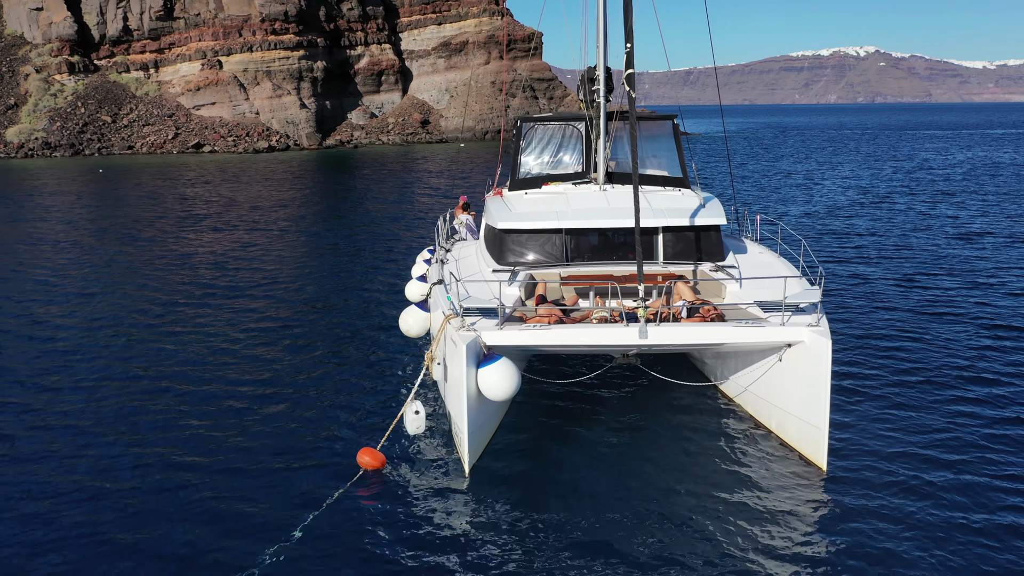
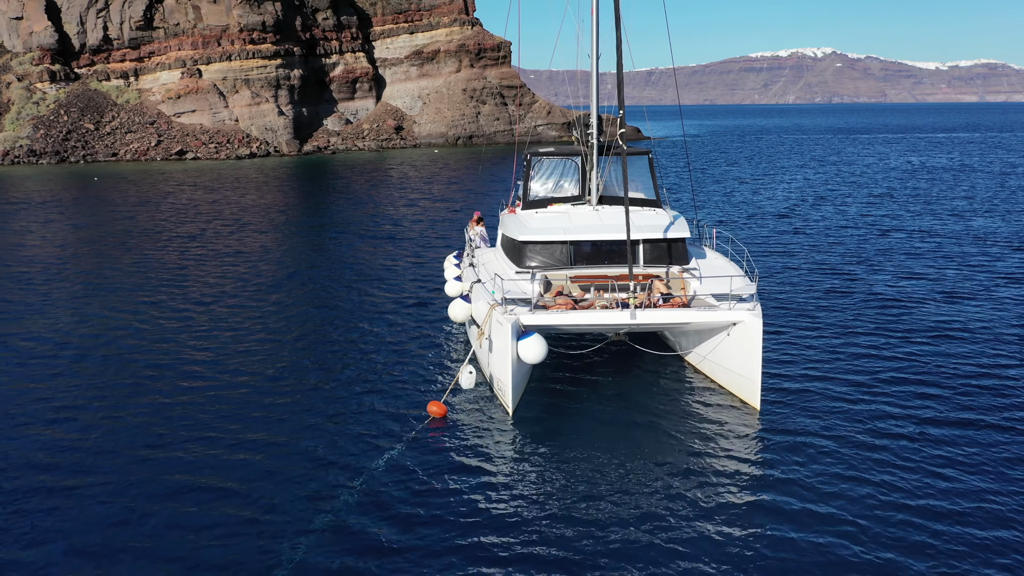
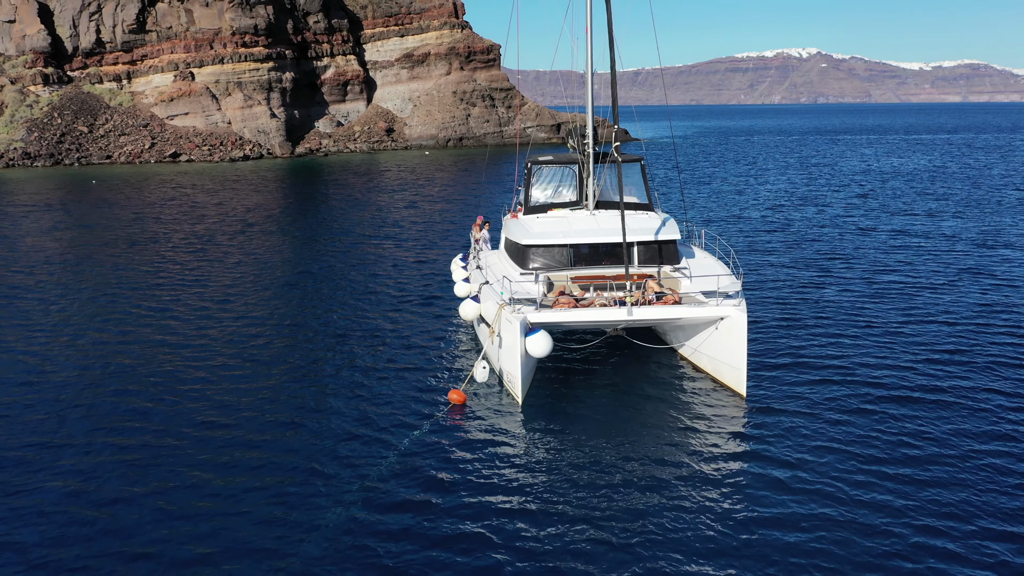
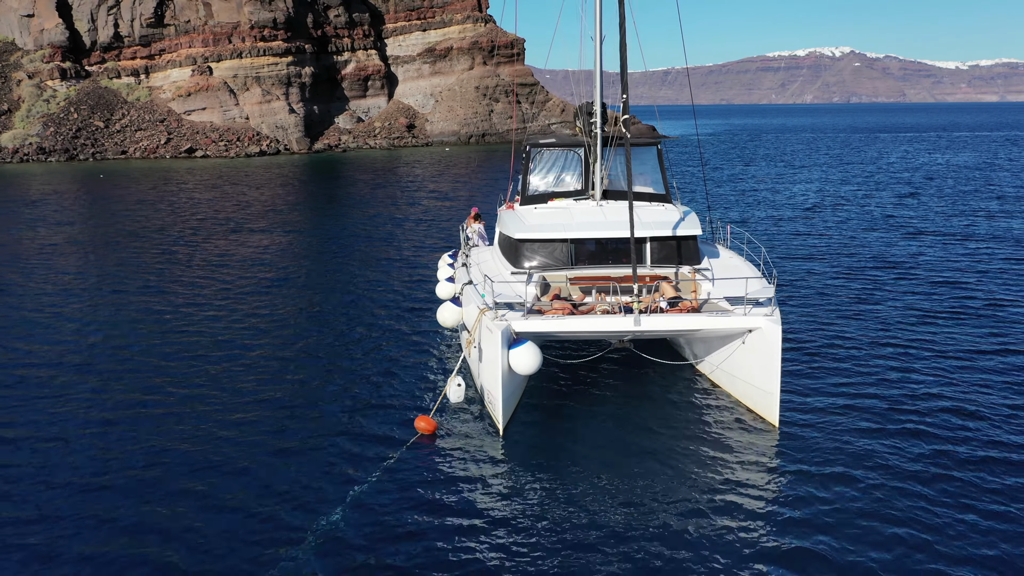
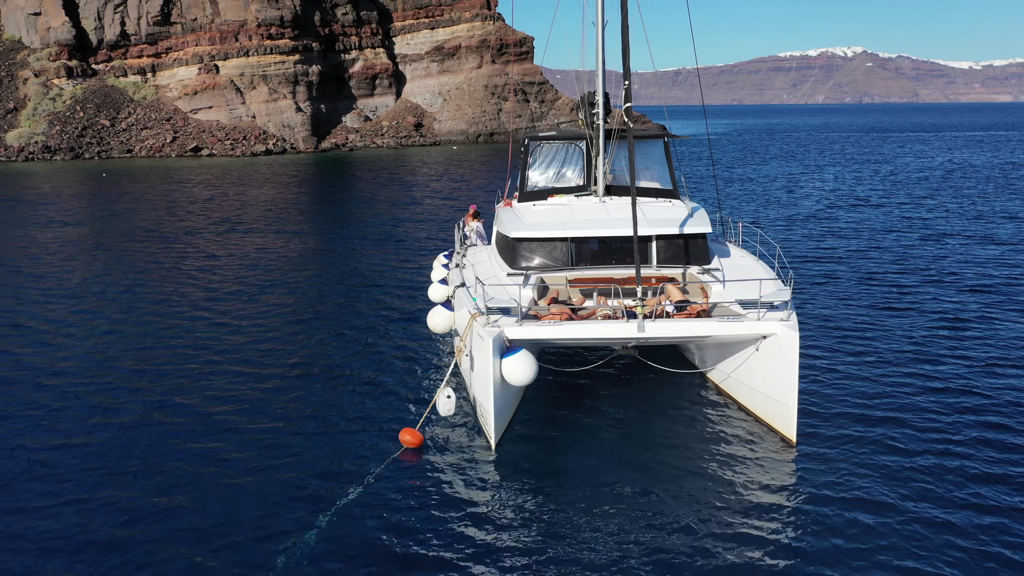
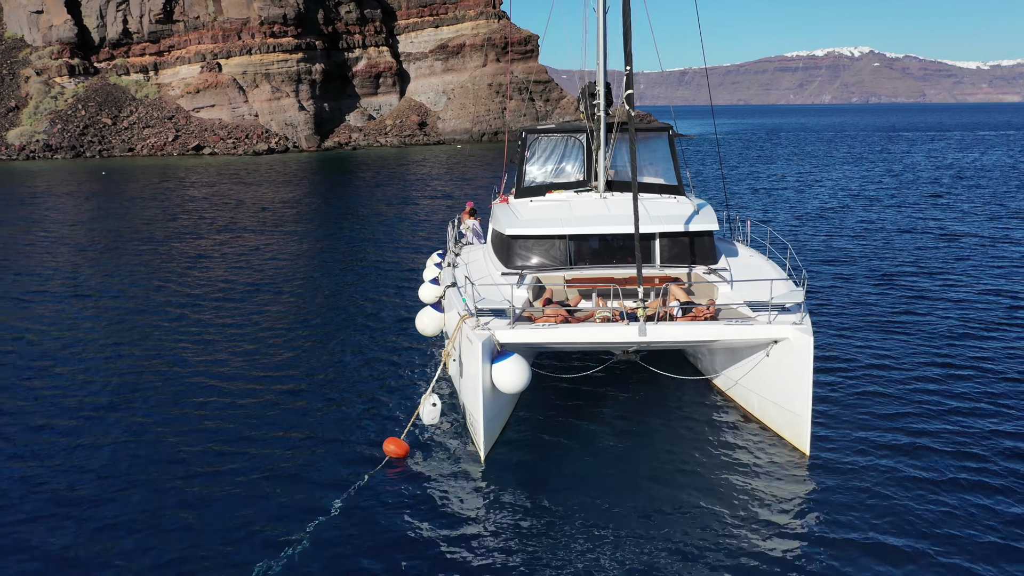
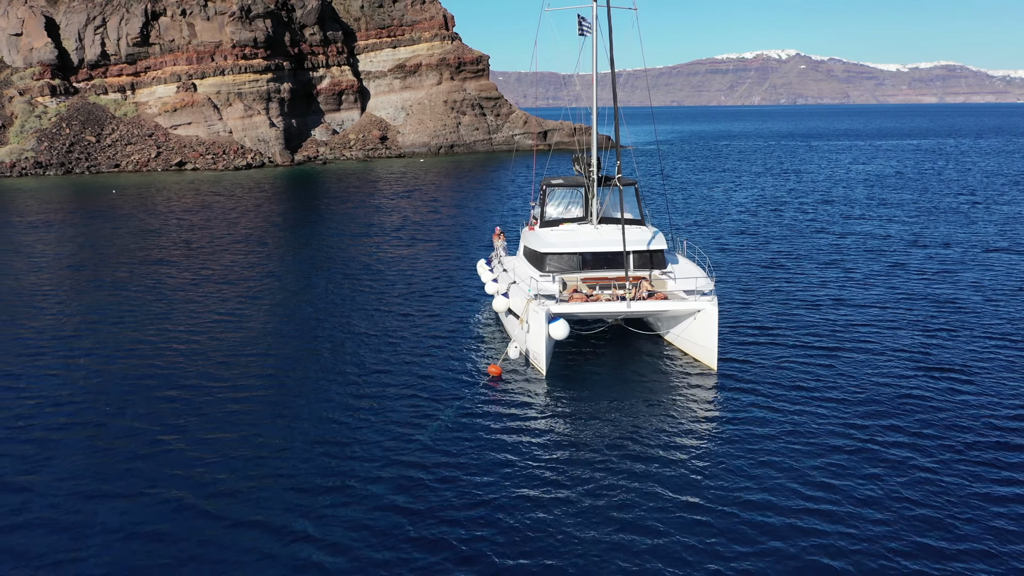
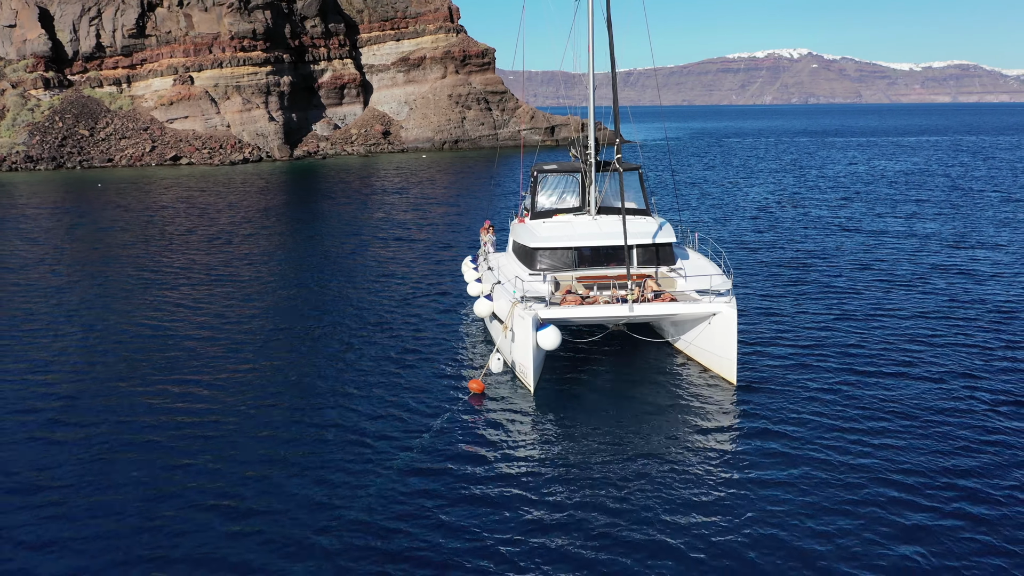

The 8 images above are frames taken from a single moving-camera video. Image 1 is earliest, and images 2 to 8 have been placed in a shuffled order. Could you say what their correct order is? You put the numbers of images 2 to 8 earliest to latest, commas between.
6, 5, 4, 2, 3, 8, 7
